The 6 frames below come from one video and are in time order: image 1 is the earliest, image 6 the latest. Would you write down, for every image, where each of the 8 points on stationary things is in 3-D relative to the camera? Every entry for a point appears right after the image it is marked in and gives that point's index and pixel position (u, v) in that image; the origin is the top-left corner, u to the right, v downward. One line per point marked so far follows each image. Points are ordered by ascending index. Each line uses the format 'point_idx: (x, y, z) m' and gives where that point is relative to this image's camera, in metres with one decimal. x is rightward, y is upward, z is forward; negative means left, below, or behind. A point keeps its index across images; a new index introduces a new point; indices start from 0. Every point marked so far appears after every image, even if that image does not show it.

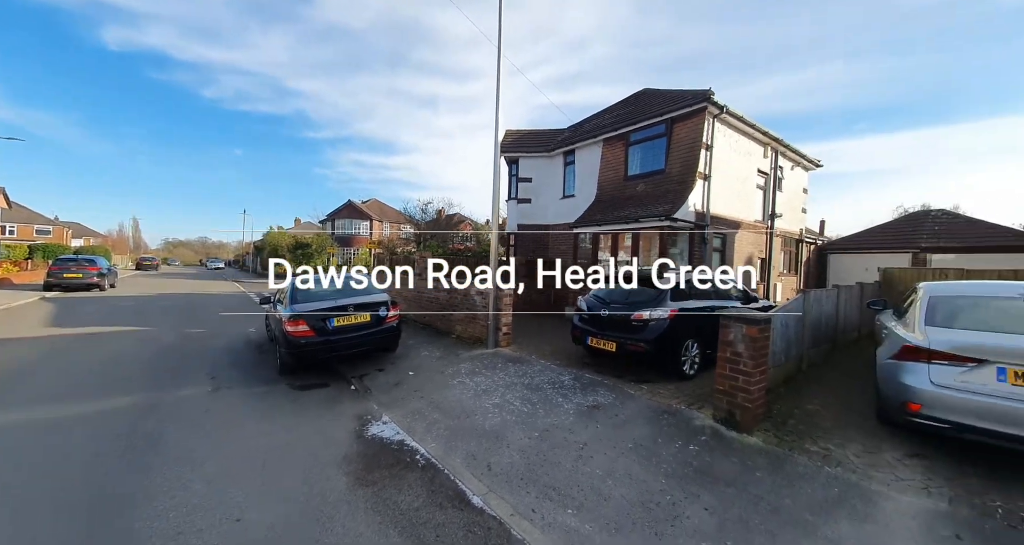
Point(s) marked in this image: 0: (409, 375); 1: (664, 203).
0: (-1.5, -1.5, +5.5) m
1: (+4.5, +2.0, +10.8) m
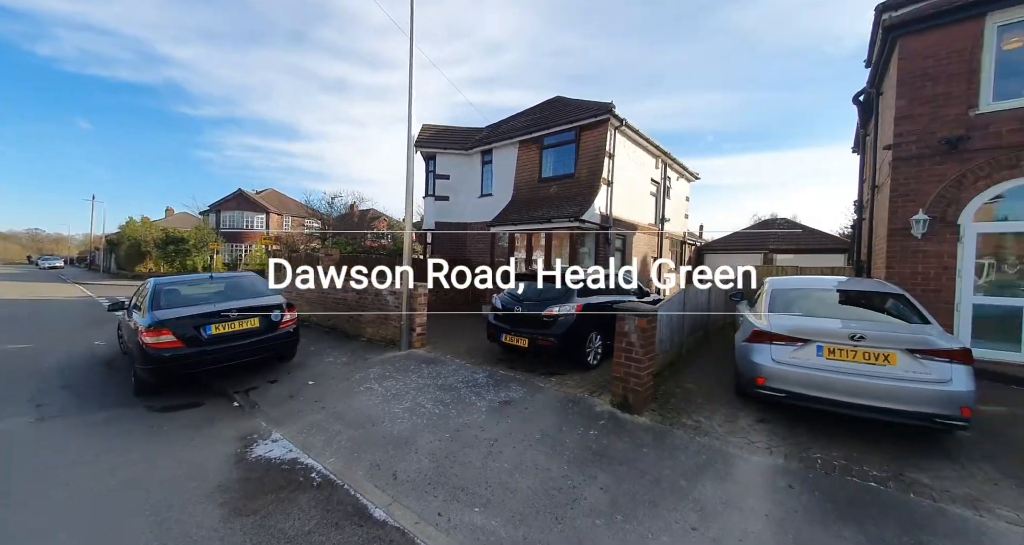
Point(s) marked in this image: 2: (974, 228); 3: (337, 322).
0: (-2.8, -1.5, +5.0) m
1: (+1.9, +2.1, +11.5) m
2: (+7.7, +0.8, +6.2) m
3: (-4.0, -1.1, +8.4) m
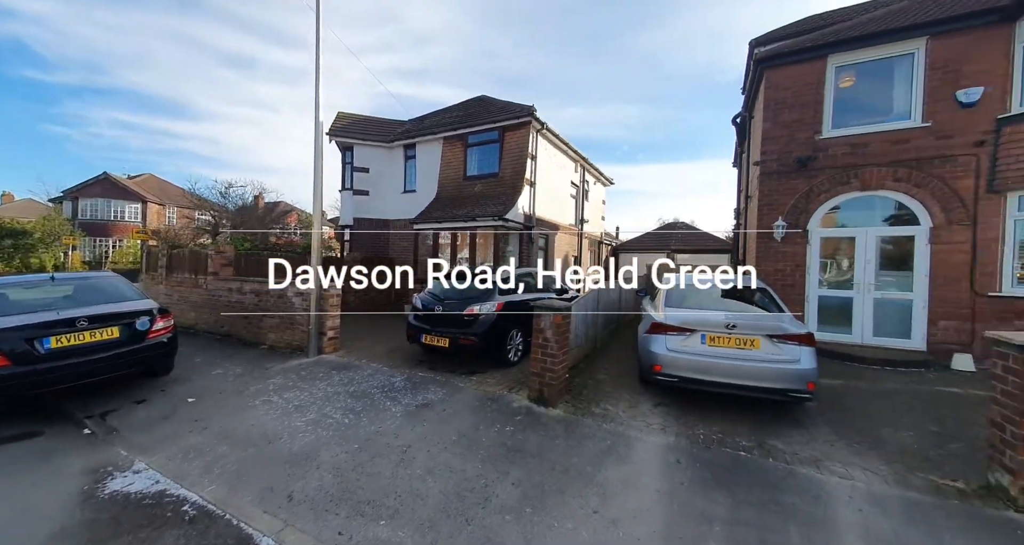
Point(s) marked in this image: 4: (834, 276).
0: (-3.8, -1.5, +4.4) m
1: (-0.5, +2.1, +11.6) m
2: (+6.2, +0.8, +7.5) m
3: (-5.7, -1.1, +7.5) m
4: (+6.5, -0.1, +7.4) m
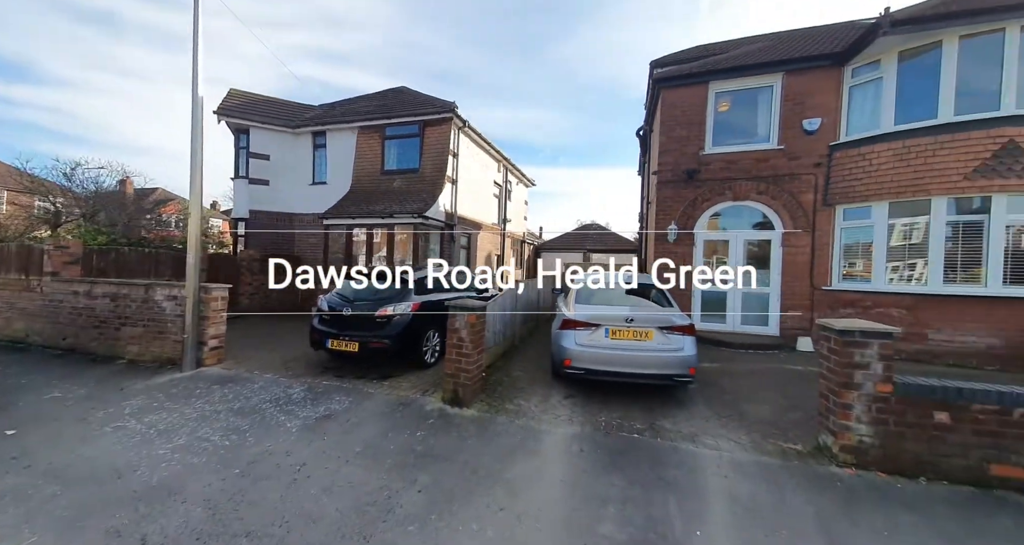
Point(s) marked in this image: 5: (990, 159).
0: (-4.7, -1.5, +3.5) m
1: (-2.9, +2.2, +11.2) m
2: (+4.4, +0.9, +8.6) m
3: (-7.2, -1.1, +6.1) m
4: (+4.7, 0.0, +8.5) m
5: (+8.0, +1.9, +6.3) m
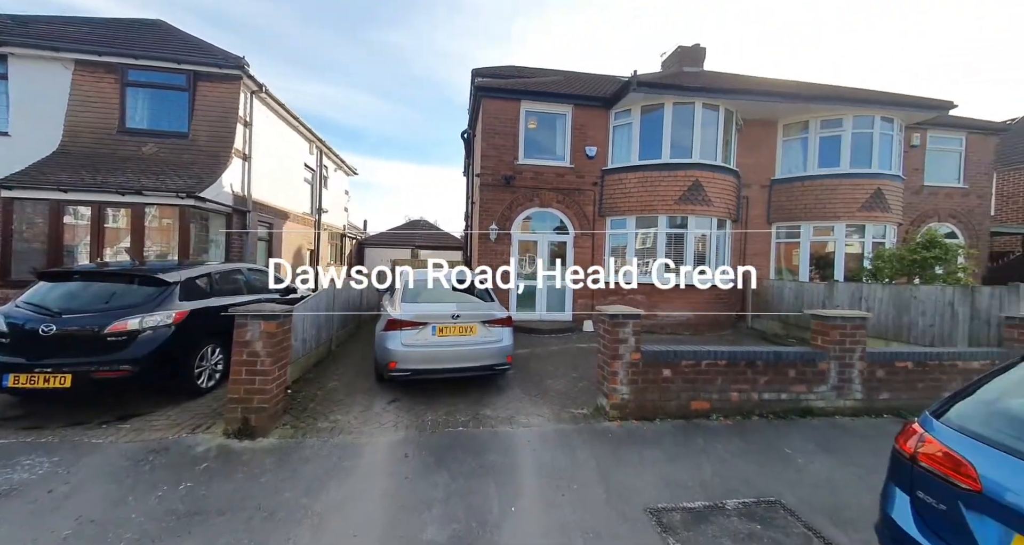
0: (-5.8, -1.5, +1.0) m
1: (-7.6, +2.2, +8.6) m
2: (+0.1, +0.9, +9.6) m
3: (-9.2, -1.1, +2.2) m
4: (+0.4, 0.0, +9.7) m
5: (+4.3, +2.0, +9.1) m
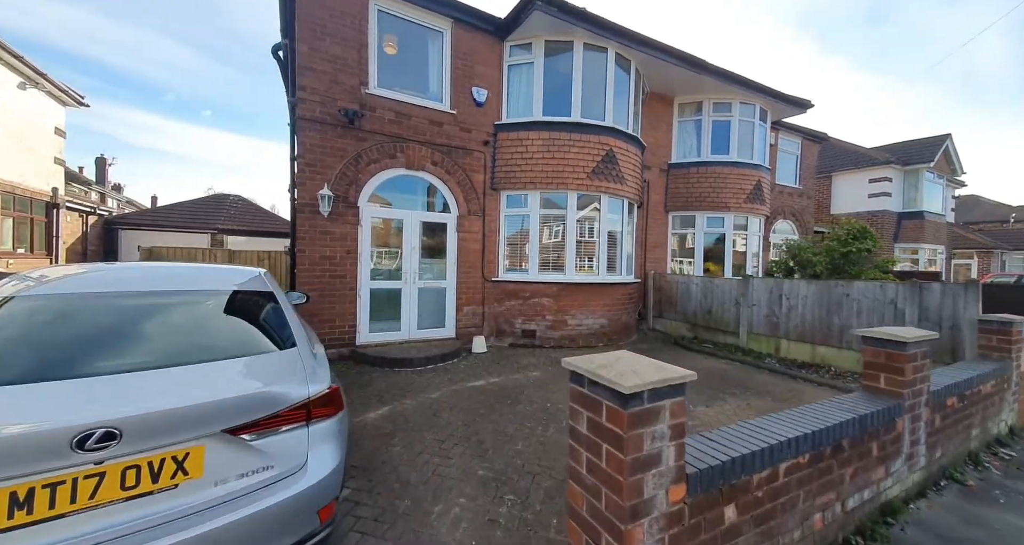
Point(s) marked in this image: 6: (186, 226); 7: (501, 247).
0: (-4.9, -1.7, -4.1) m
1: (-9.3, +2.2, +2.4) m
2: (-2.4, +1.0, +6.0) m
3: (-8.5, -1.3, -4.1) m
4: (-2.2, +0.1, +6.3) m
5: (+1.7, +2.1, +7.1) m
6: (-12.3, +1.7, +14.0) m
7: (-0.2, +0.5, +7.1) m
